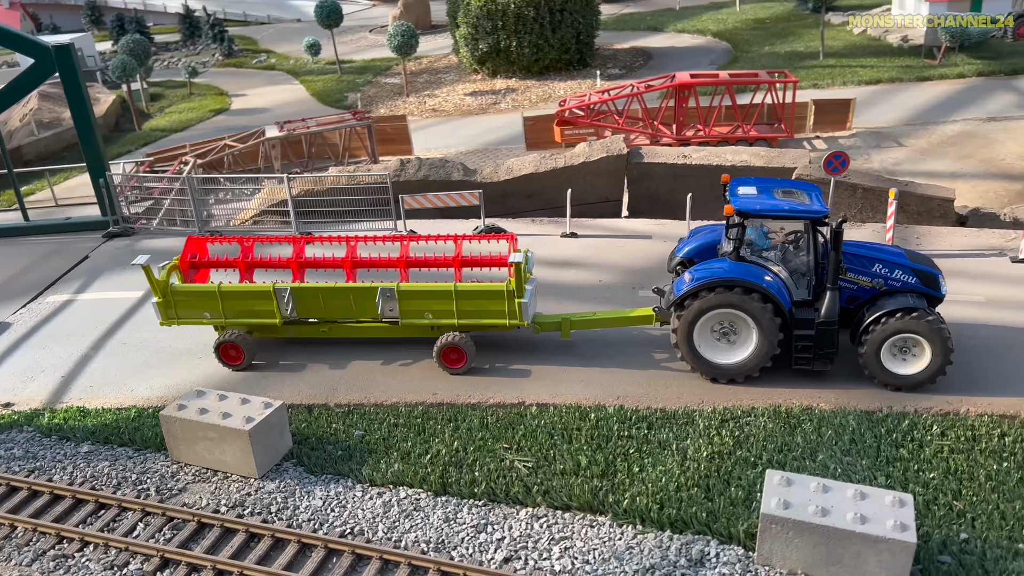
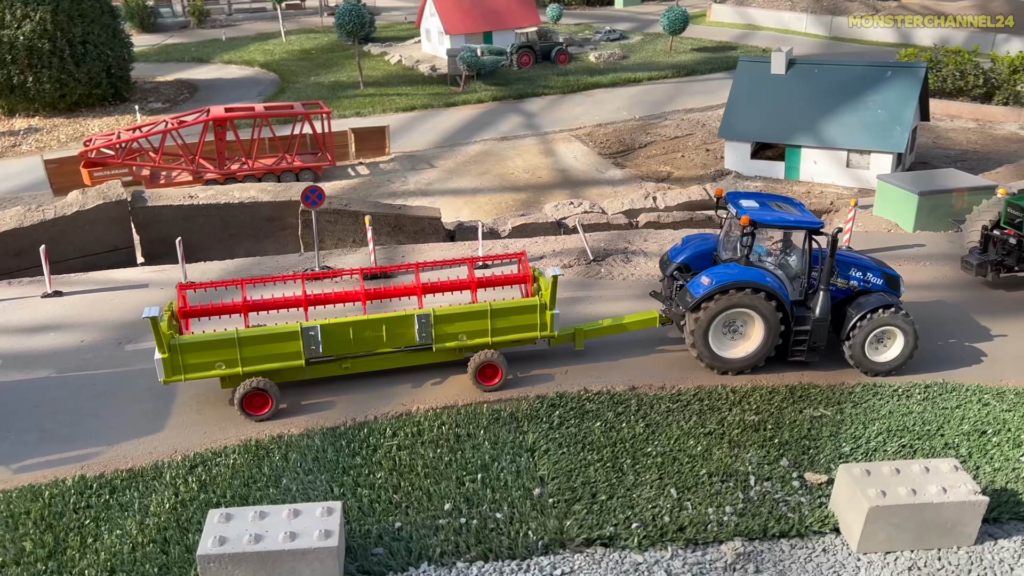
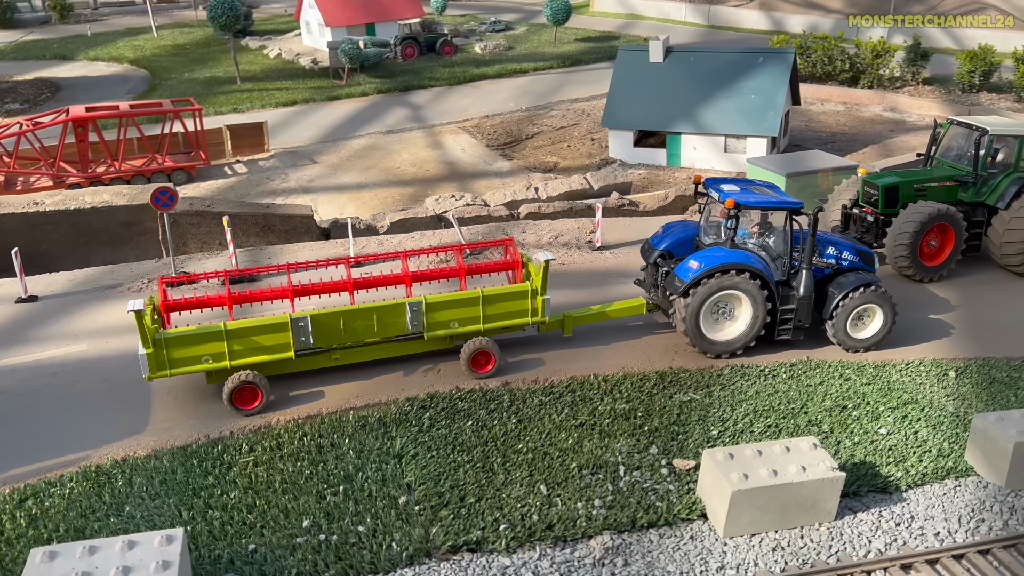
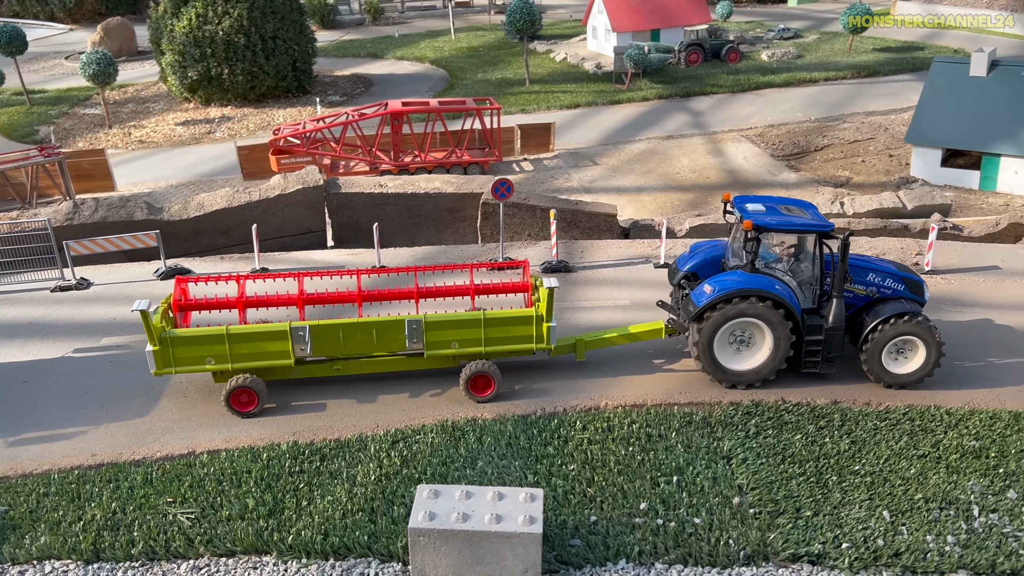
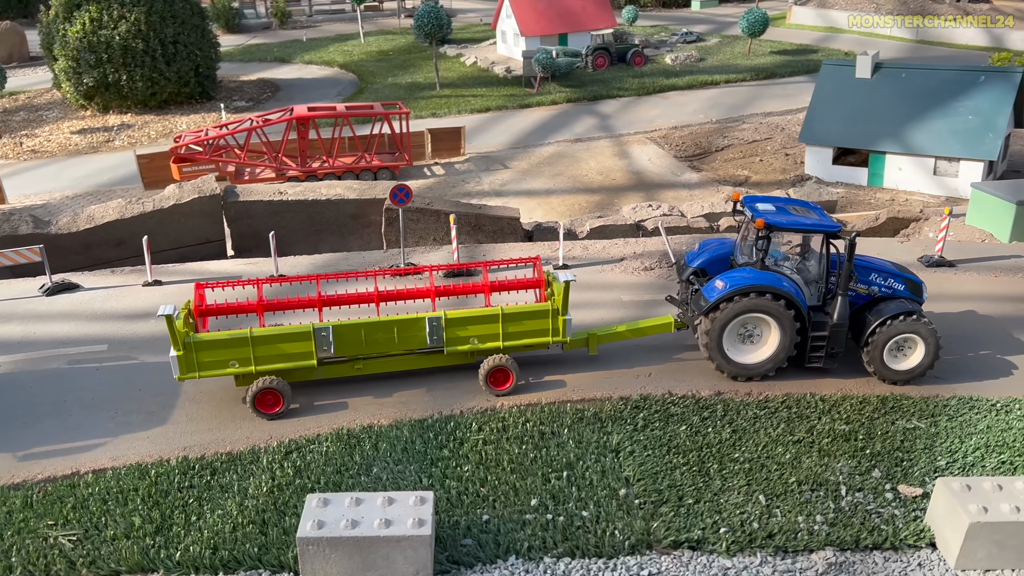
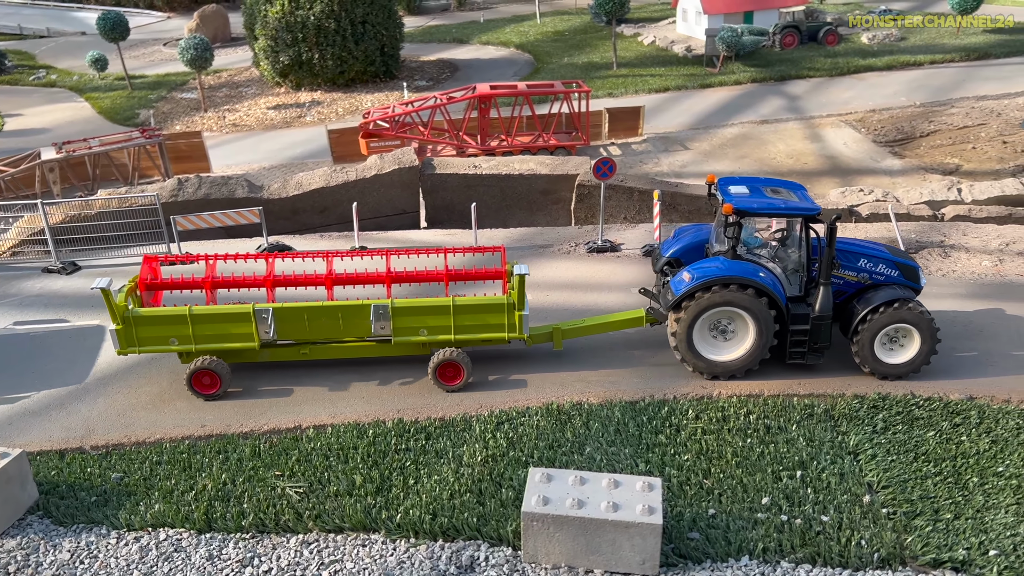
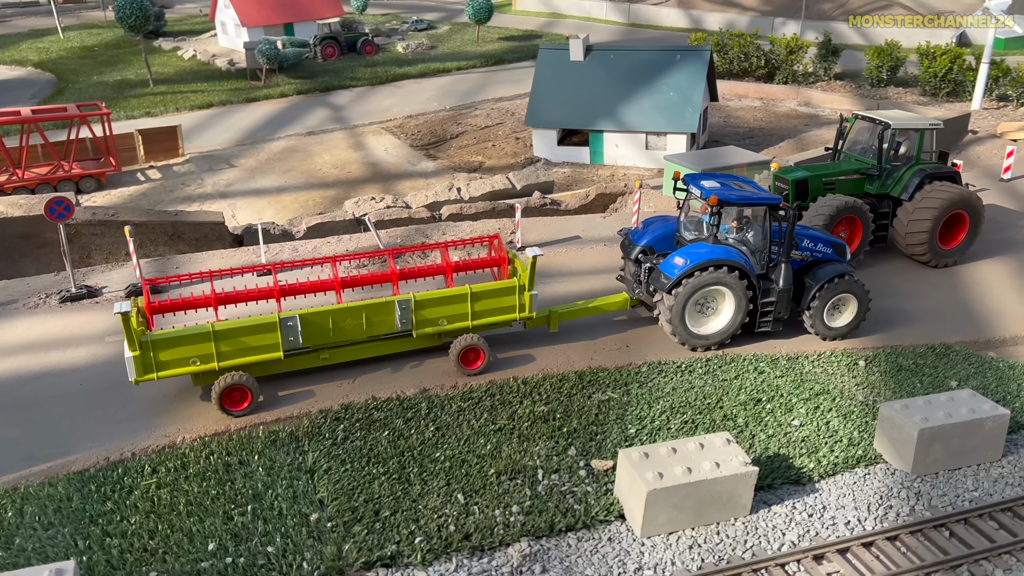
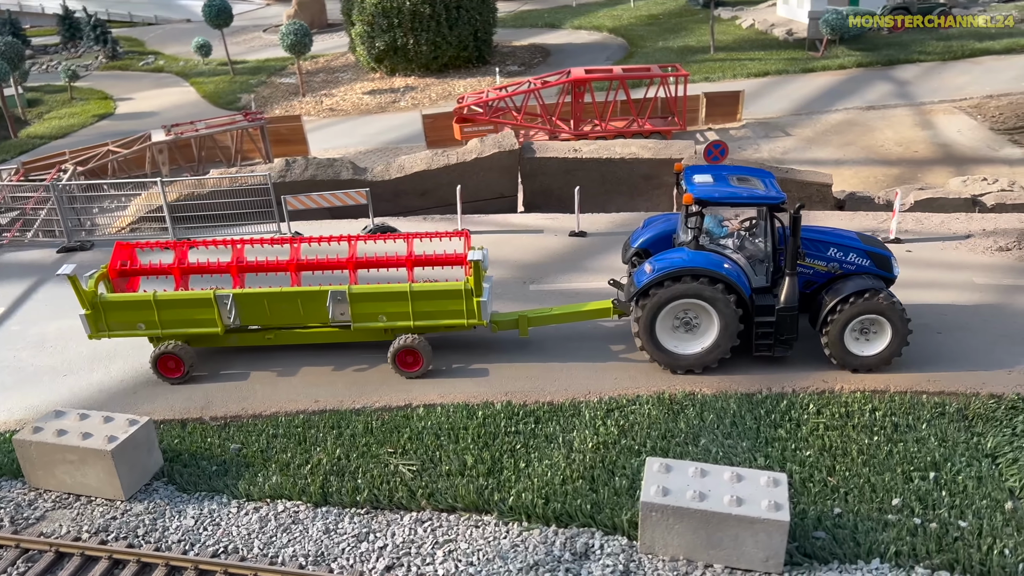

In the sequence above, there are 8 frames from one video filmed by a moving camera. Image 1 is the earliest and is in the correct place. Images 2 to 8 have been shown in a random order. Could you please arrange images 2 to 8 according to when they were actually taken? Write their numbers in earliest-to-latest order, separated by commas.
8, 6, 4, 5, 2, 3, 7
